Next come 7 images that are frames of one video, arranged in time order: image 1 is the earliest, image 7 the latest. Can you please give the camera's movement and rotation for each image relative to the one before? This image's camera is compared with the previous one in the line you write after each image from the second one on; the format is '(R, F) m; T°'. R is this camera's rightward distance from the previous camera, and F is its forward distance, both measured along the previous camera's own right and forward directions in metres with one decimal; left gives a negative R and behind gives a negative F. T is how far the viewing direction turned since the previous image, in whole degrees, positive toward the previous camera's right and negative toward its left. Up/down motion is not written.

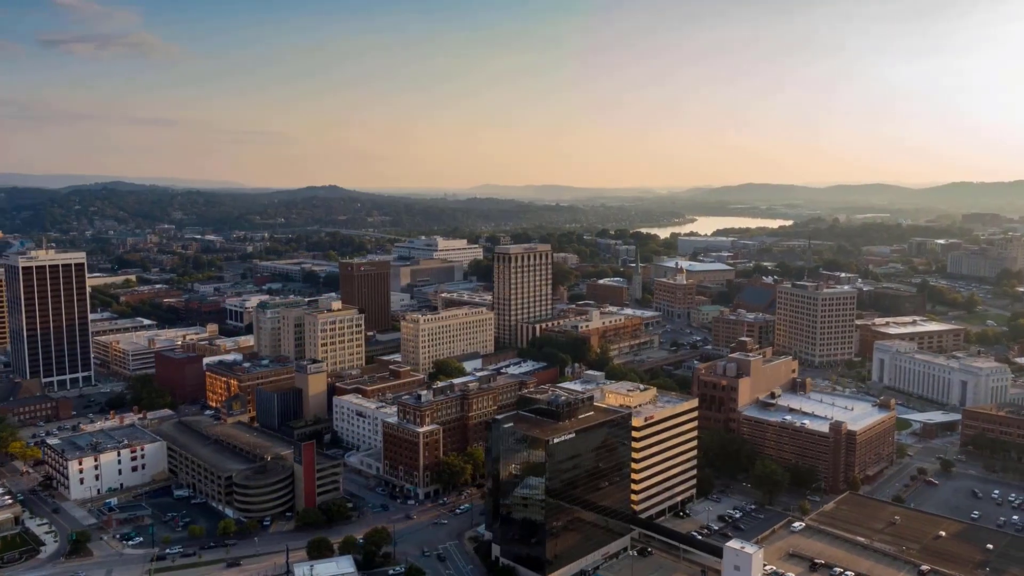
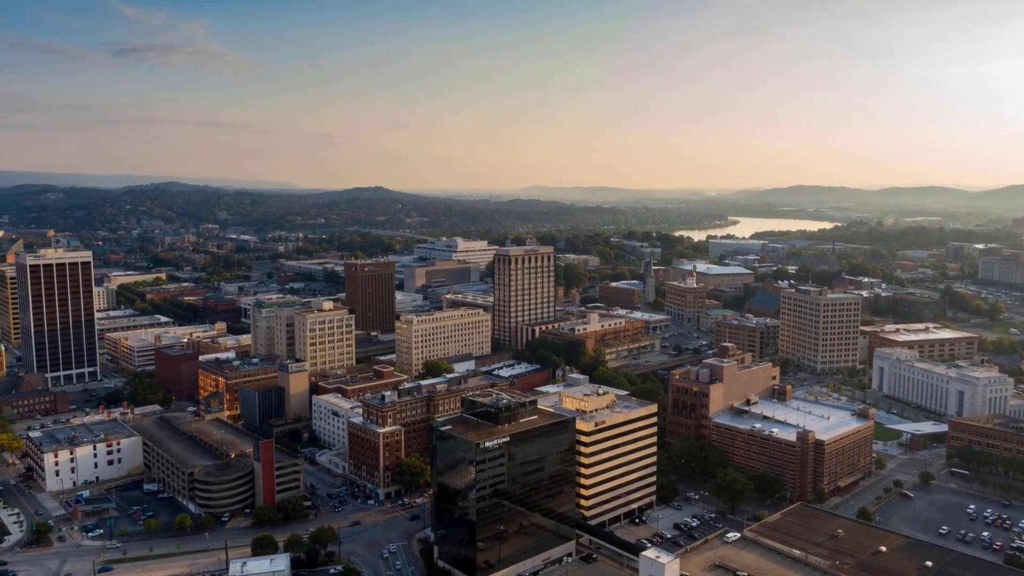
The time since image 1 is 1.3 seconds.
(+4.7, +0.2) m; -3°
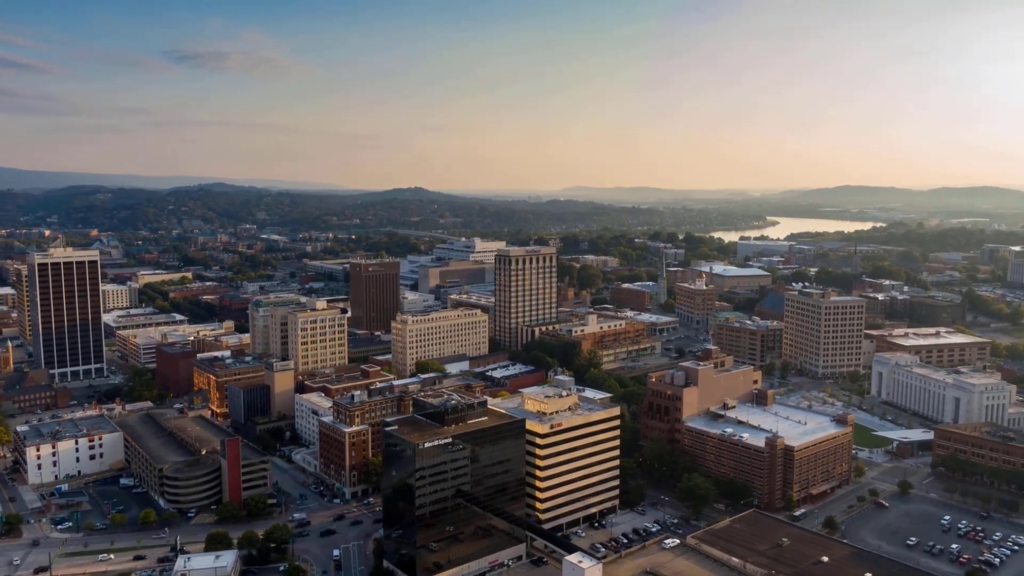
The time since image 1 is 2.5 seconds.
(+4.2, +0.2) m; -3°
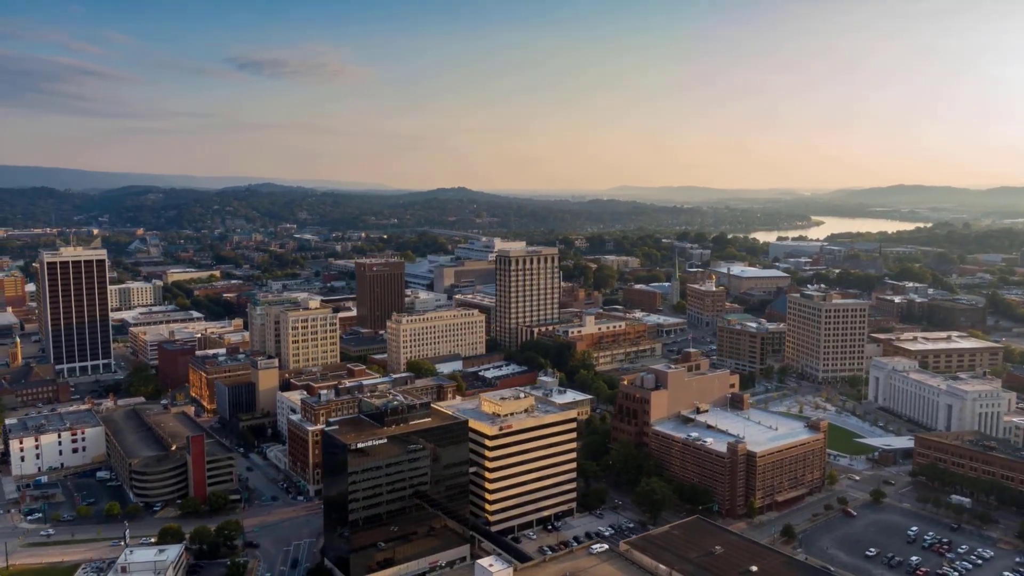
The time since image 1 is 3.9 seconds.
(+4.7, +0.3) m; -3°
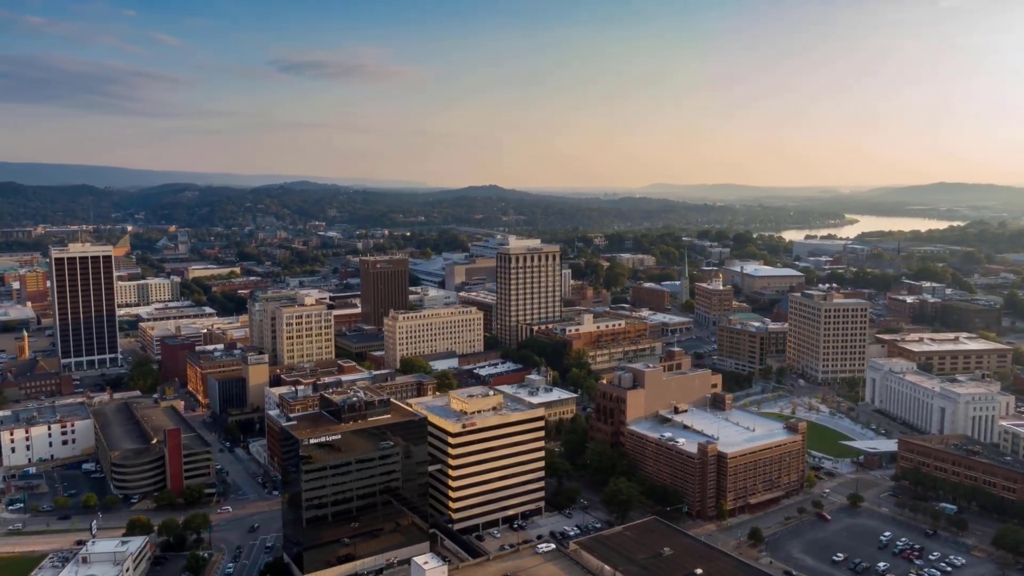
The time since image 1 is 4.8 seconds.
(+3.4, +0.2) m; -2°
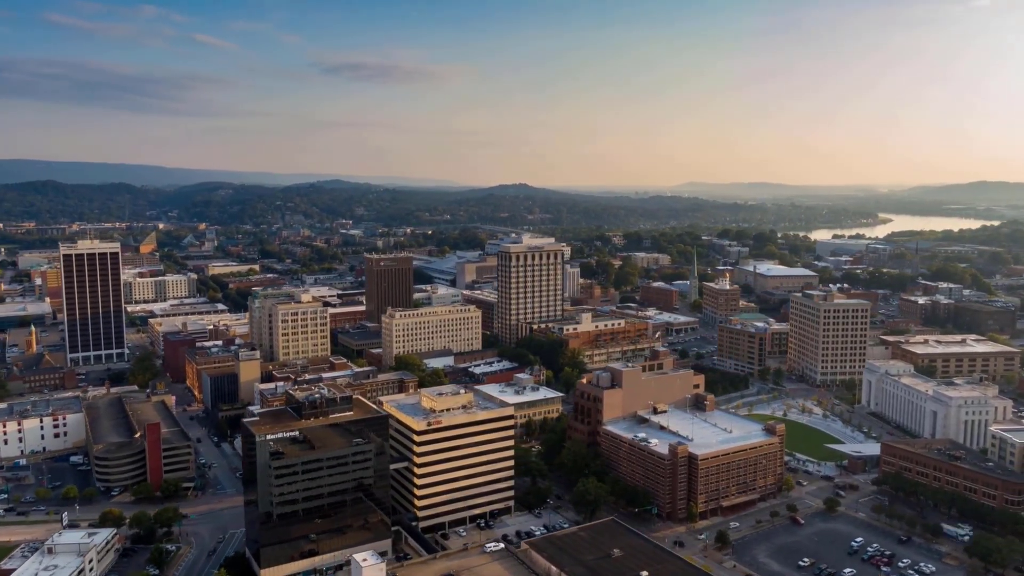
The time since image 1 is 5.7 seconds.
(+3.2, +0.2) m; -2°
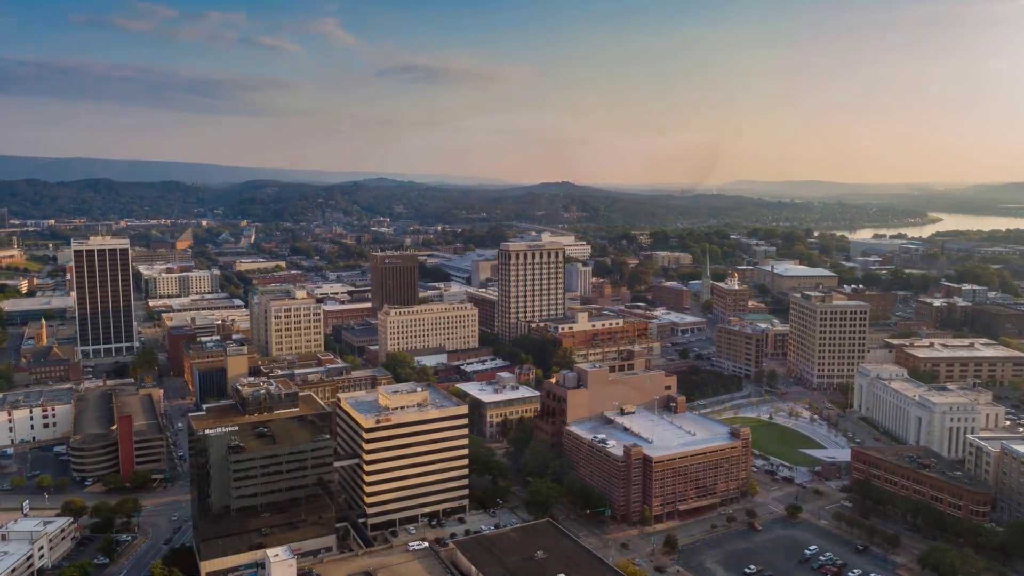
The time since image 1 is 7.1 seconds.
(+4.7, +0.3) m; -3°
